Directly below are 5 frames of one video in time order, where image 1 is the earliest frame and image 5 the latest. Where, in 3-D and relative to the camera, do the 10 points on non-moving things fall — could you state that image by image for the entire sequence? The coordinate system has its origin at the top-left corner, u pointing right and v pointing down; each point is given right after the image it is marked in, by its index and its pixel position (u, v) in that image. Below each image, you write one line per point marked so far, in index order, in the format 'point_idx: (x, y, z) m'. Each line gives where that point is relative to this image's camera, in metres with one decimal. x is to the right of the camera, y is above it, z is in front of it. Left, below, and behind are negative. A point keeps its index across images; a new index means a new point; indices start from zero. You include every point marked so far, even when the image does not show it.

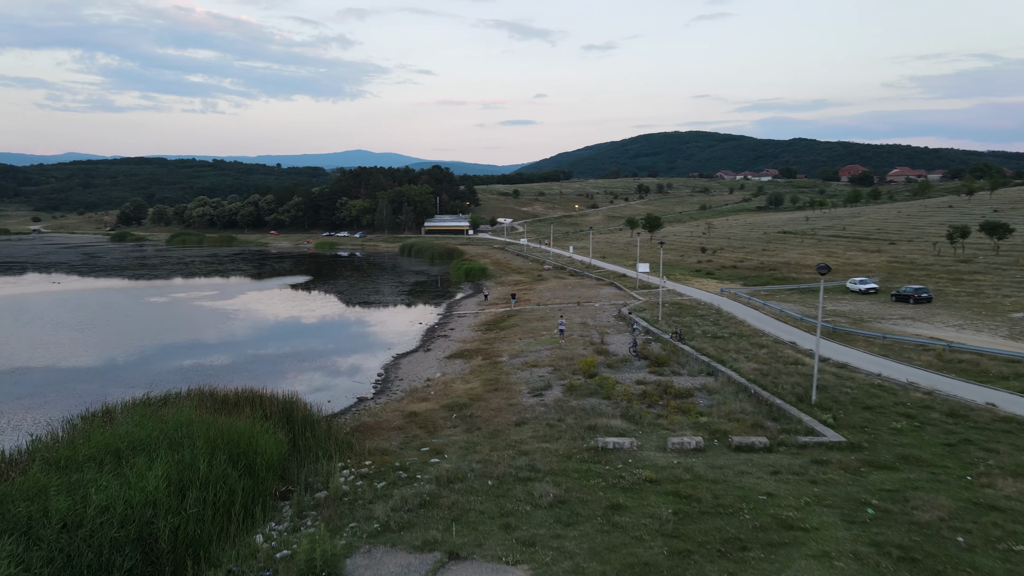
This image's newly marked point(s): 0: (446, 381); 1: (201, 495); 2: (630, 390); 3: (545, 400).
0: (-1.7, -2.4, +18.9) m
1: (-3.8, -2.6, +9.0) m
2: (+2.6, -2.3, +16.3) m
3: (+0.7, -2.5, +16.0) m
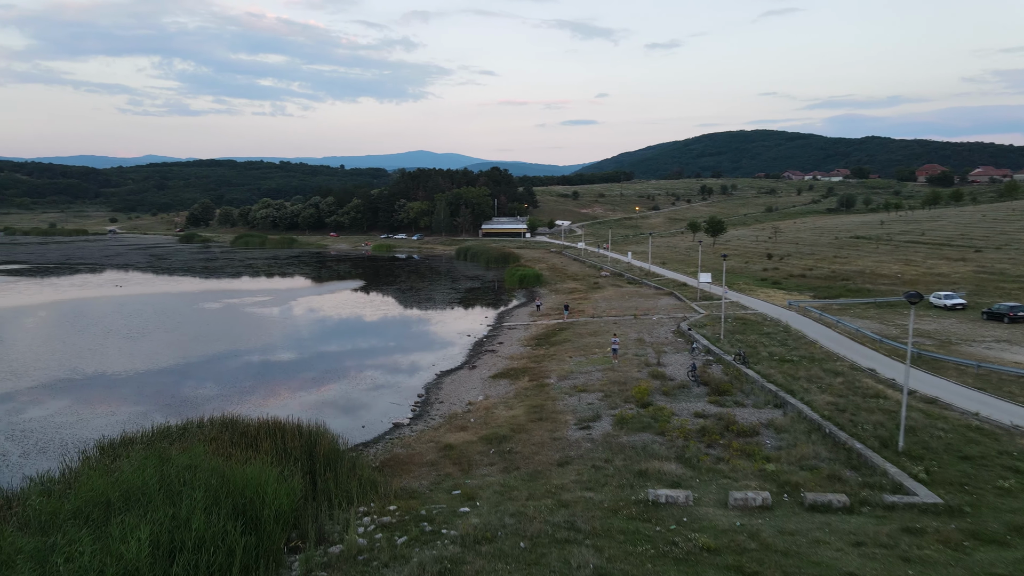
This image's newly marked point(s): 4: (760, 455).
0: (-0.6, -2.8, +17.6) m
1: (-3.5, -3.0, +8.0) m
2: (+3.5, -2.7, +14.7) m
3: (+1.6, -2.9, +14.6) m
4: (+4.3, -2.9, +12.8) m
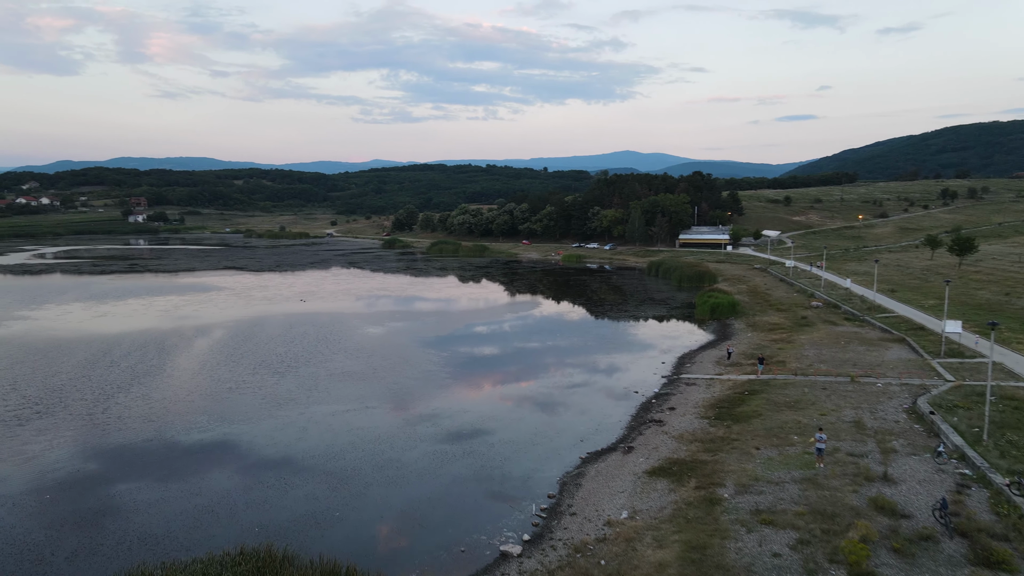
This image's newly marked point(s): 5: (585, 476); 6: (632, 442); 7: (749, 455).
0: (+2.1, -4.4, +13.0) m
1: (-3.3, -4.4, +4.5) m
2: (+5.3, -4.4, +9.1) m
3: (+3.4, -4.5, +9.5) m
4: (+5.5, -4.6, +7.0) m
5: (+1.7, -4.2, +16.6) m
6: (+3.2, -4.0, +19.0) m
7: (+5.5, -3.8, +17.0) m
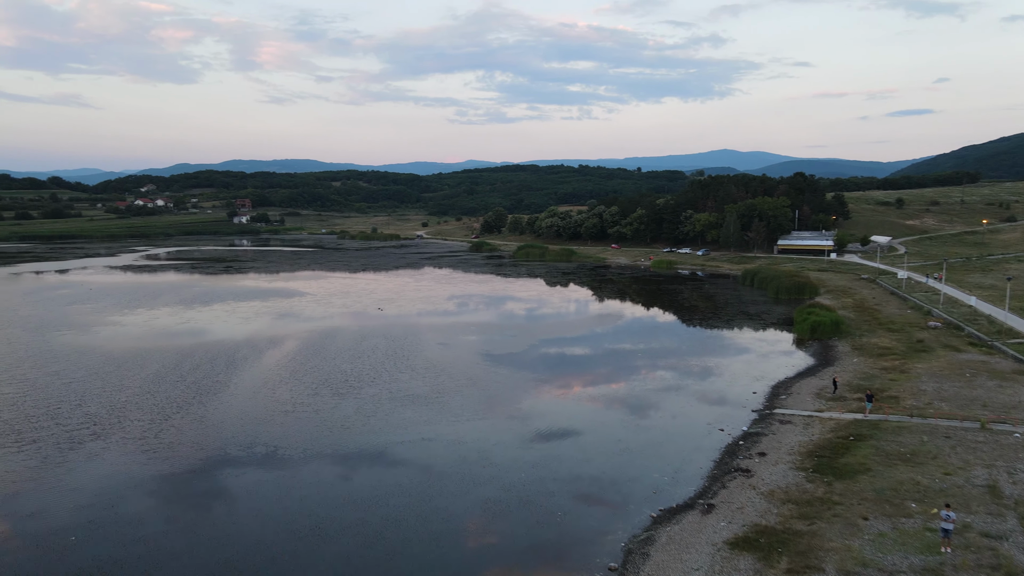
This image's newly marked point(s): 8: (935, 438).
0: (+2.8, -5.1, +10.7) m
1: (-3.6, -5.0, +3.0) m
2: (+5.5, -5.2, +6.4) m
3: (+3.6, -5.2, +7.1) m
4: (+5.4, -5.4, +4.3) m
5: (+2.9, -4.9, +14.4) m
6: (+4.6, -4.7, +16.6) m
7: (+6.7, -4.6, +14.3) m
8: (+11.5, -4.0, +19.7) m
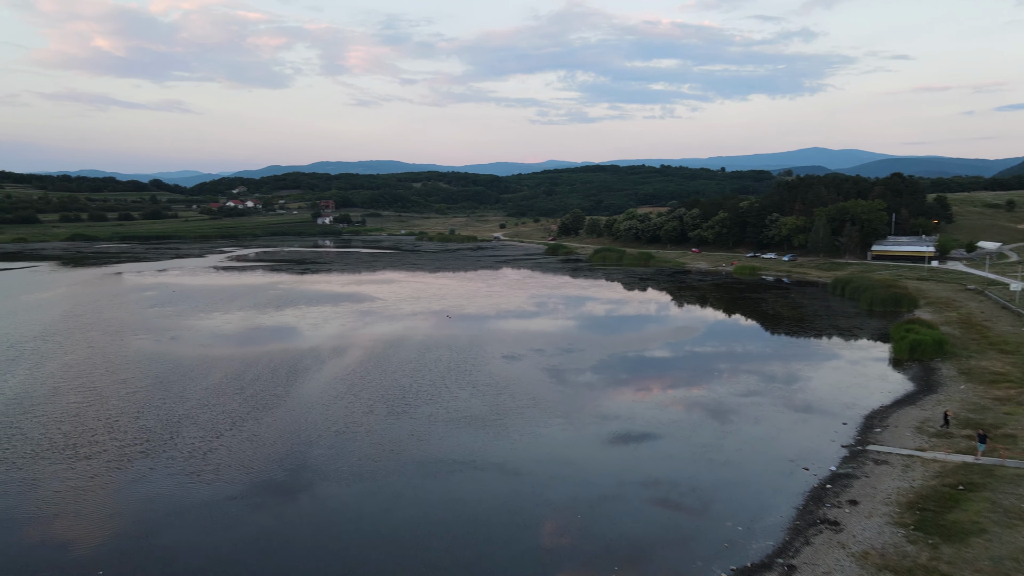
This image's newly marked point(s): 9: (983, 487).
0: (+3.3, -5.7, +8.9) m
1: (-4.0, -5.5, +1.9) m
2: (+5.4, -5.8, +4.4) m
3: (+3.7, -5.8, +5.2) m
4: (+5.2, -5.9, +2.3) m
5: (+3.7, -5.5, +12.5) m
6: (+5.7, -5.3, +14.6) m
7: (+7.5, -5.2, +12.0) m
8: (+12.8, -4.7, +17.0) m
9: (+11.4, -4.7, +17.7) m
